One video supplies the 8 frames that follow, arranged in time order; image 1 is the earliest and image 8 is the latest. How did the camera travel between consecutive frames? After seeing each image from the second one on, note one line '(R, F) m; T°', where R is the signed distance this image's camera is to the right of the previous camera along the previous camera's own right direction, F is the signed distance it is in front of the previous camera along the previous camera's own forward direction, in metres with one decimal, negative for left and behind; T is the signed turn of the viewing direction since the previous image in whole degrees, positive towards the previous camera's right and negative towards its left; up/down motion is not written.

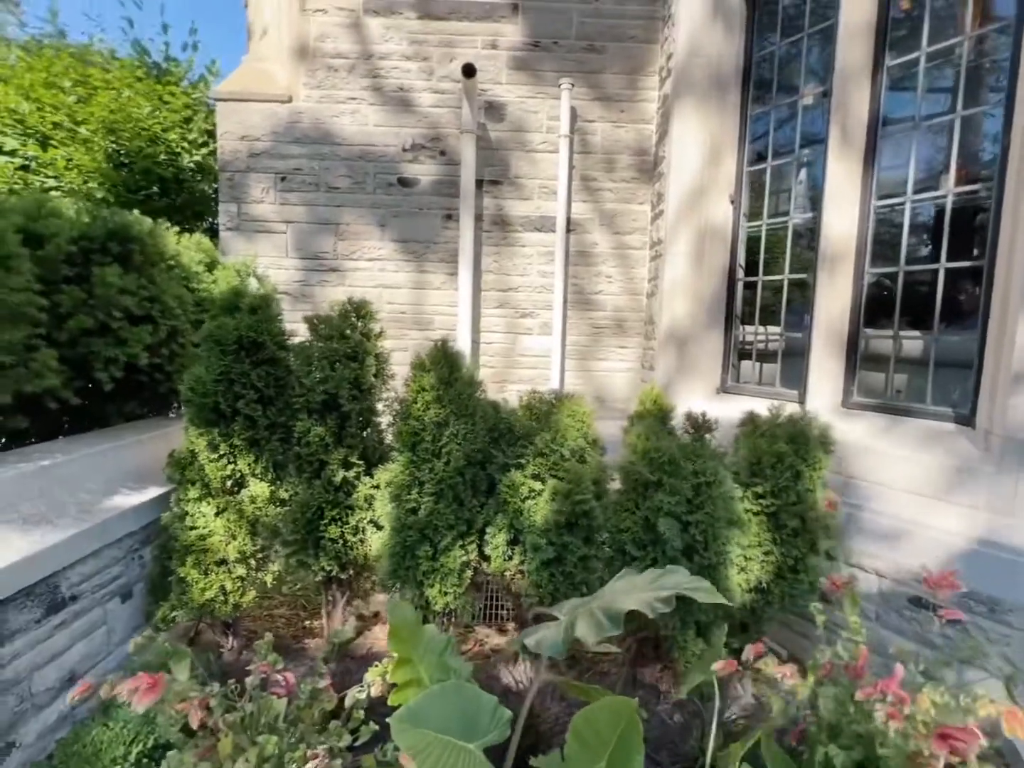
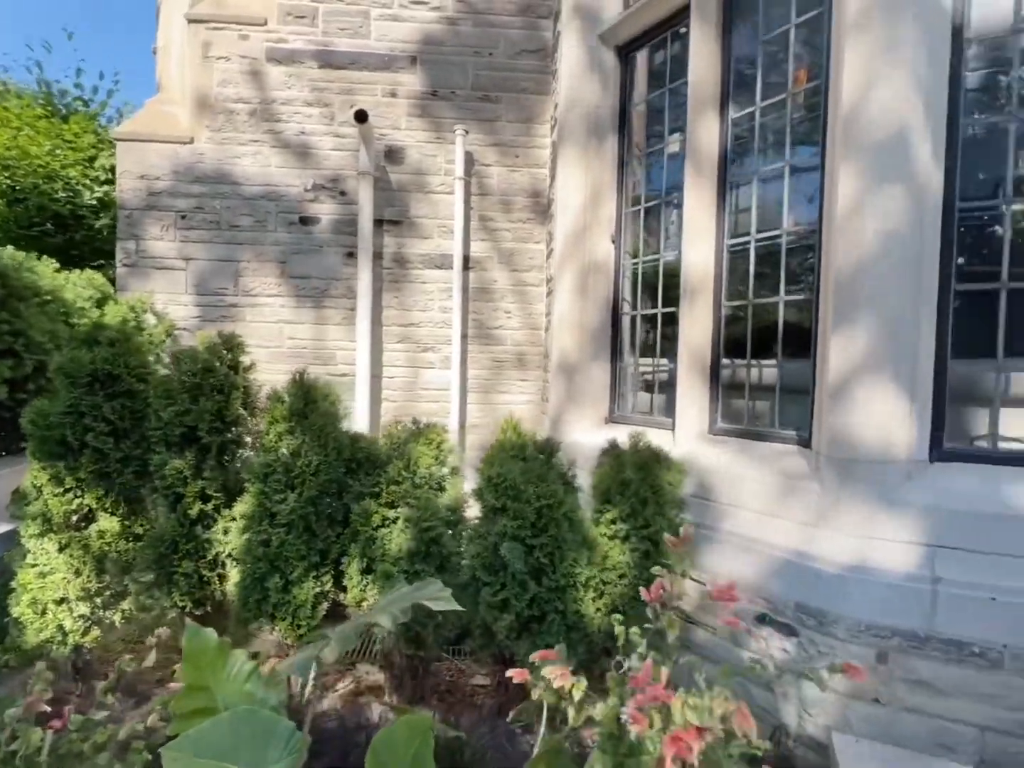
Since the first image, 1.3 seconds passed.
(+0.5, -0.1) m; +3°
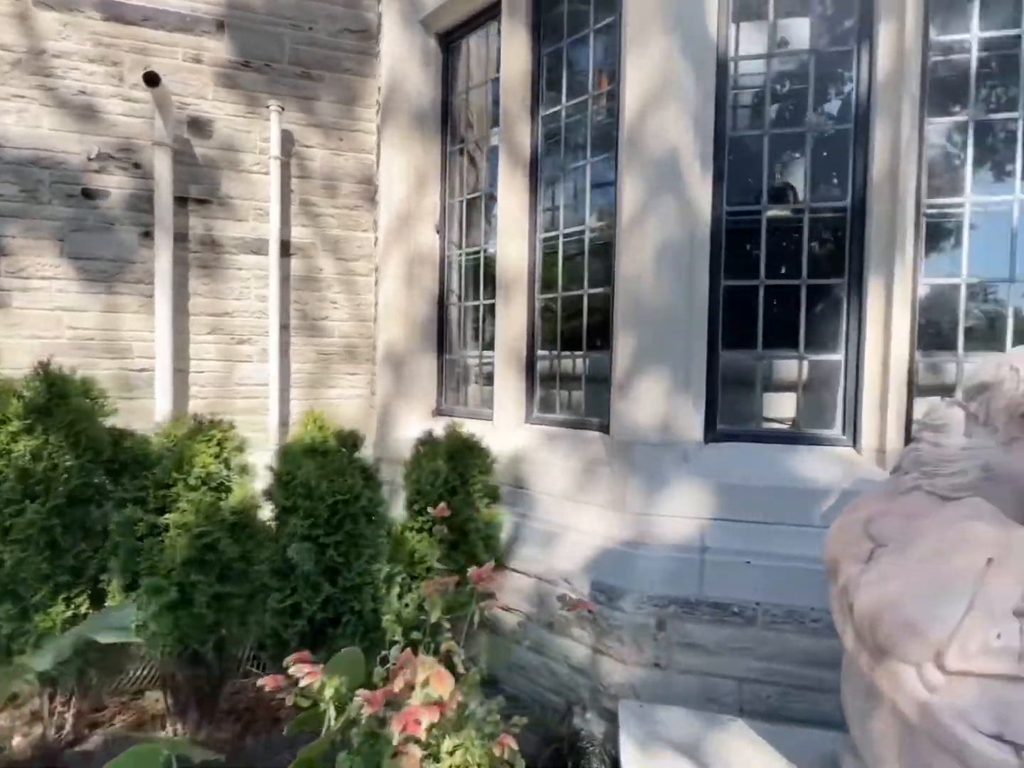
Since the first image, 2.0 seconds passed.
(+0.3, 0.0) m; +12°
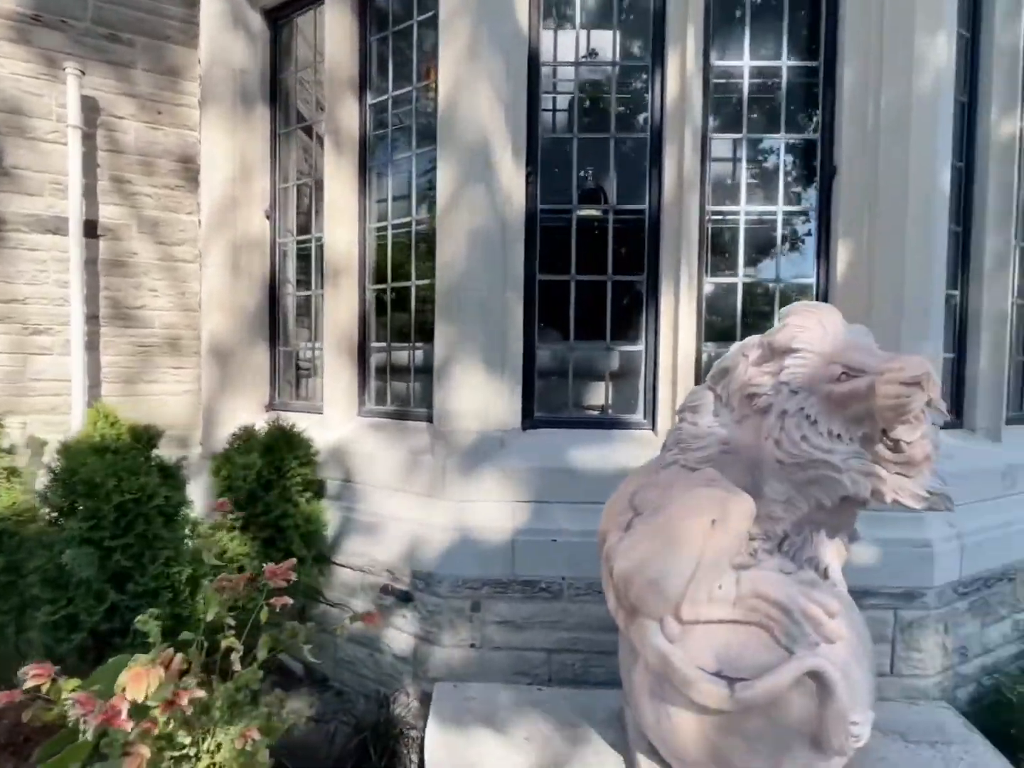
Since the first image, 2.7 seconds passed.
(+0.3, -0.1) m; +11°
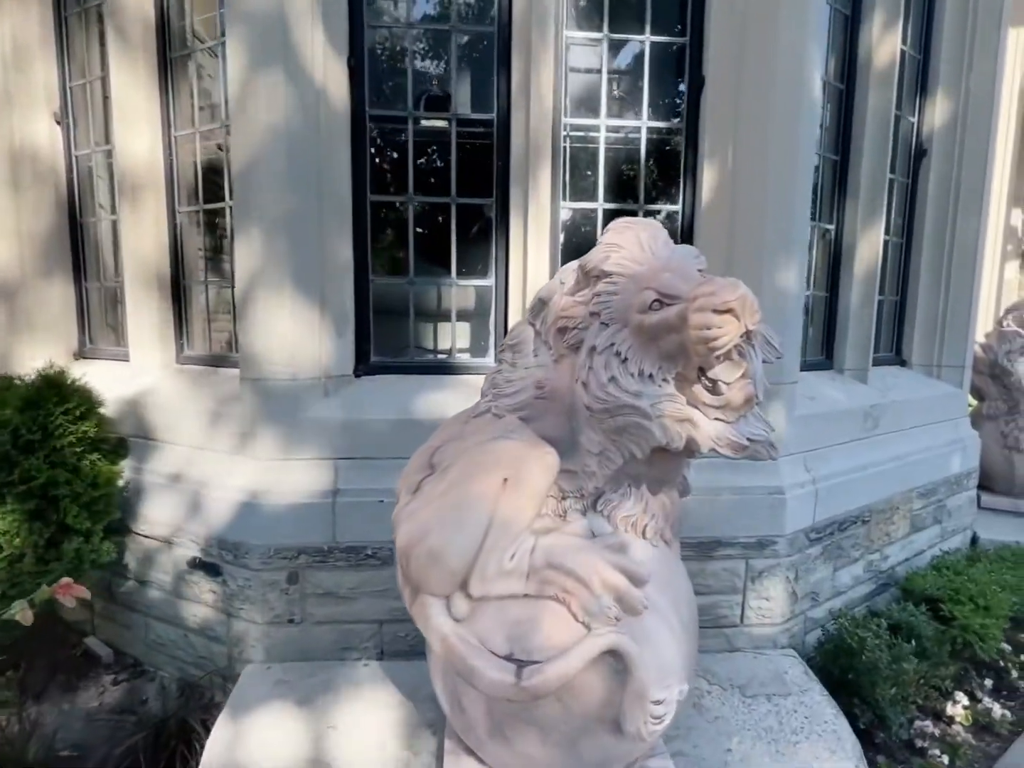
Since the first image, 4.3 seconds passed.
(+0.5, +0.3) m; +6°
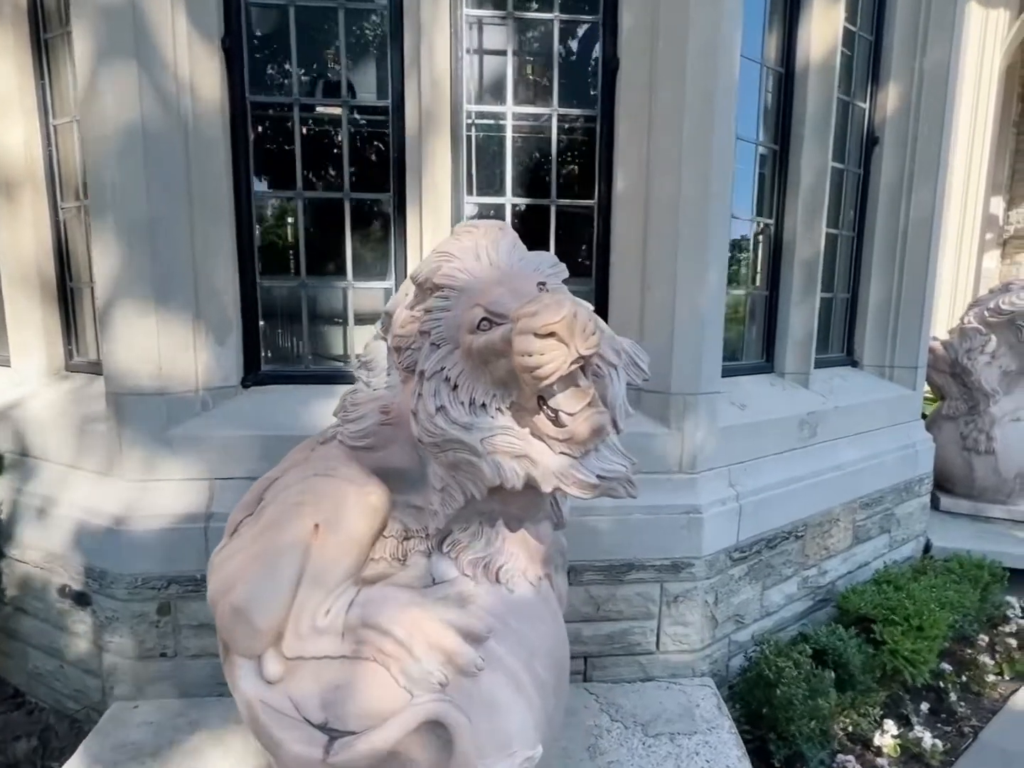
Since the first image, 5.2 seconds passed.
(+0.4, +0.2) m; 0°
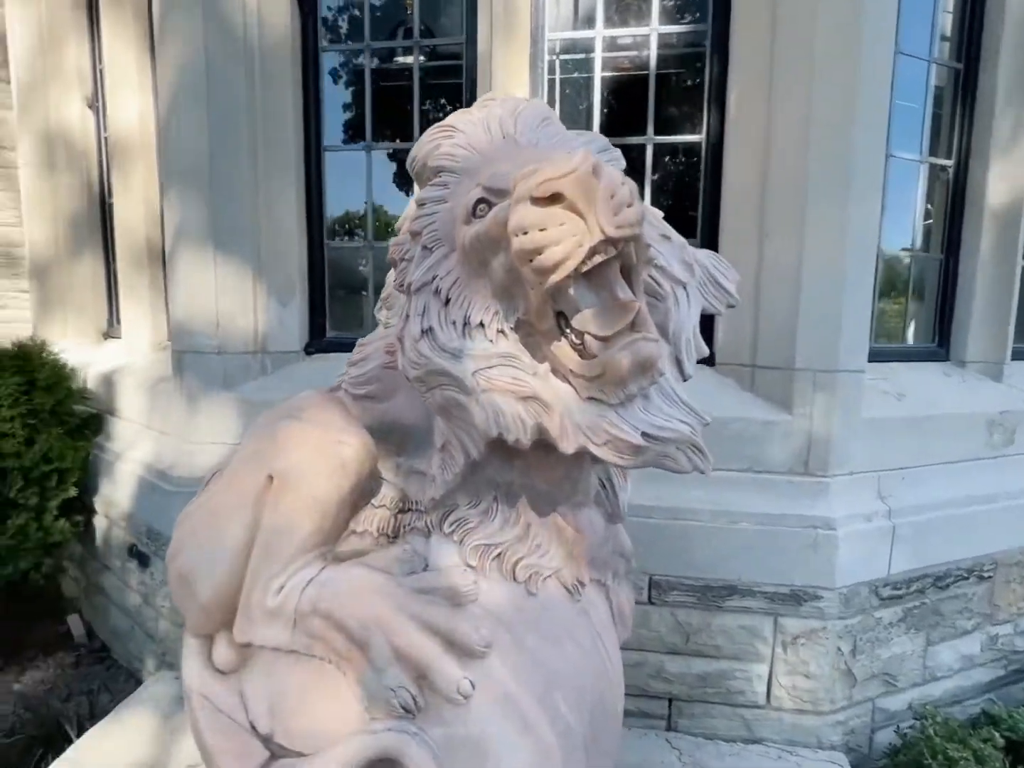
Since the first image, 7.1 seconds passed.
(+0.2, +0.4) m; -13°
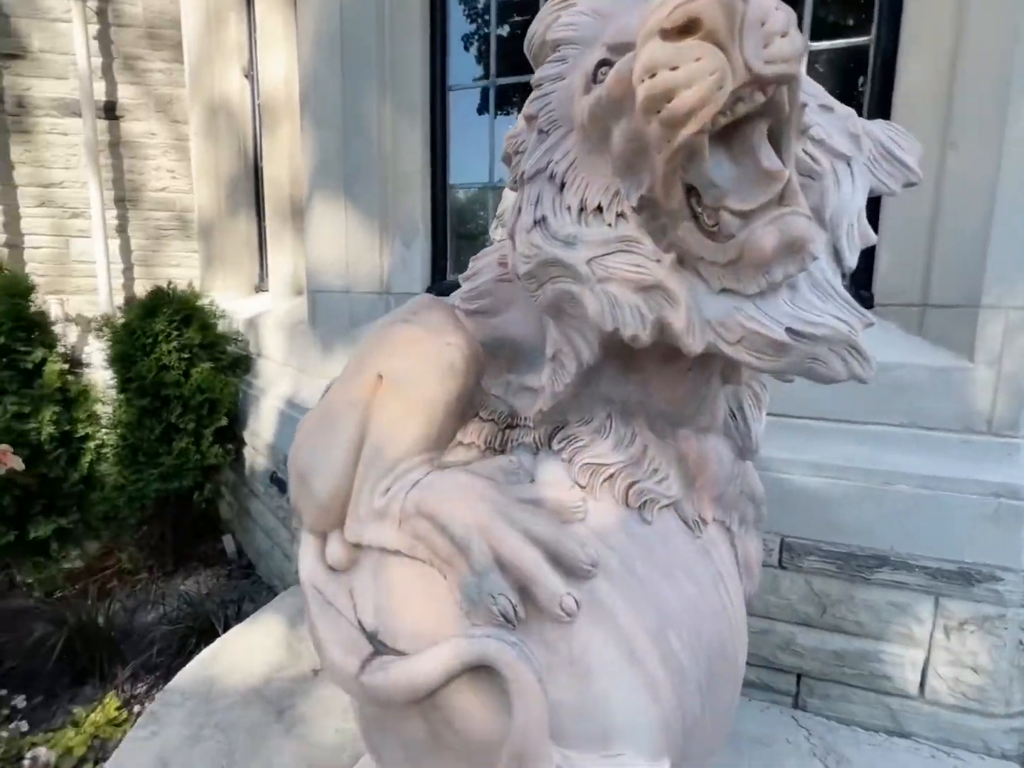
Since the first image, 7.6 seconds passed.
(0.0, +0.1) m; -12°
